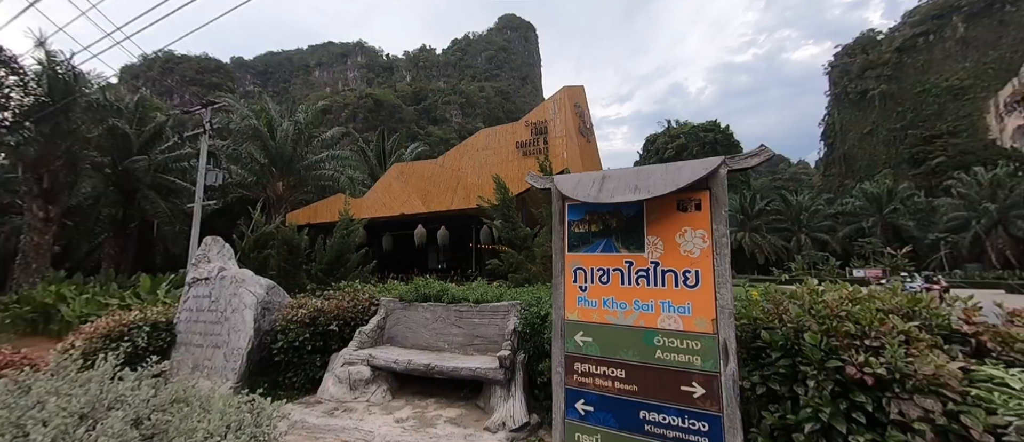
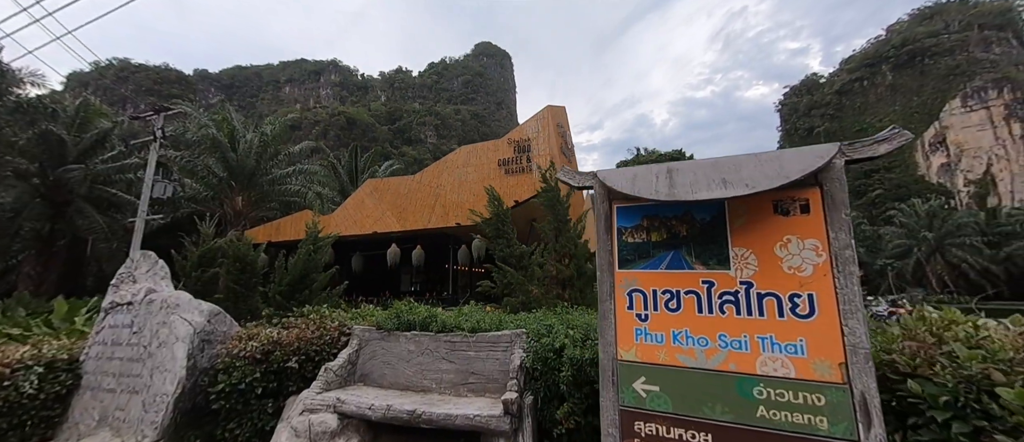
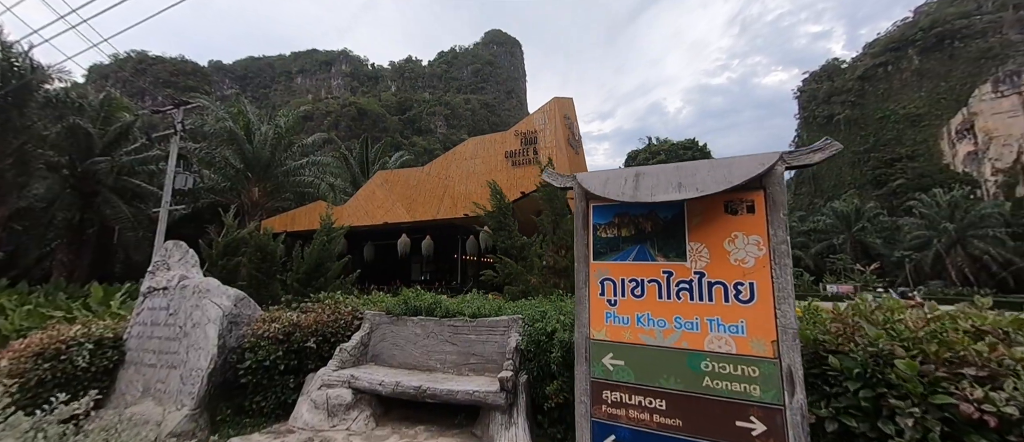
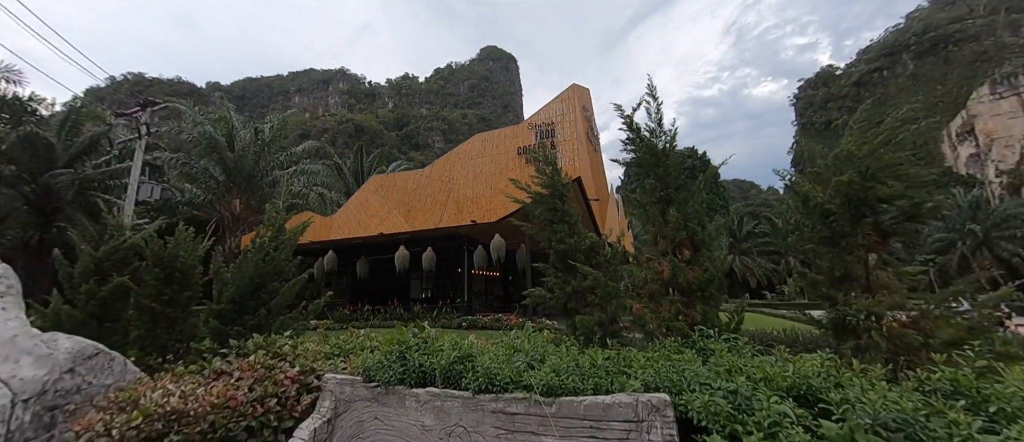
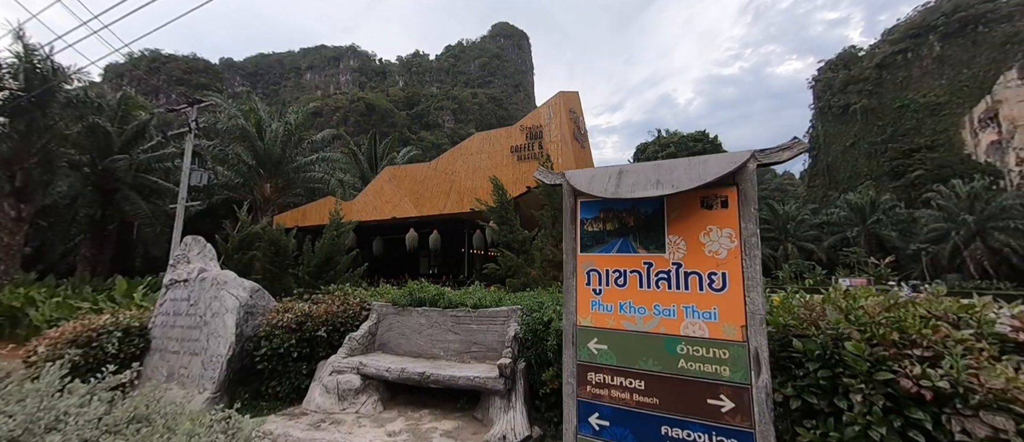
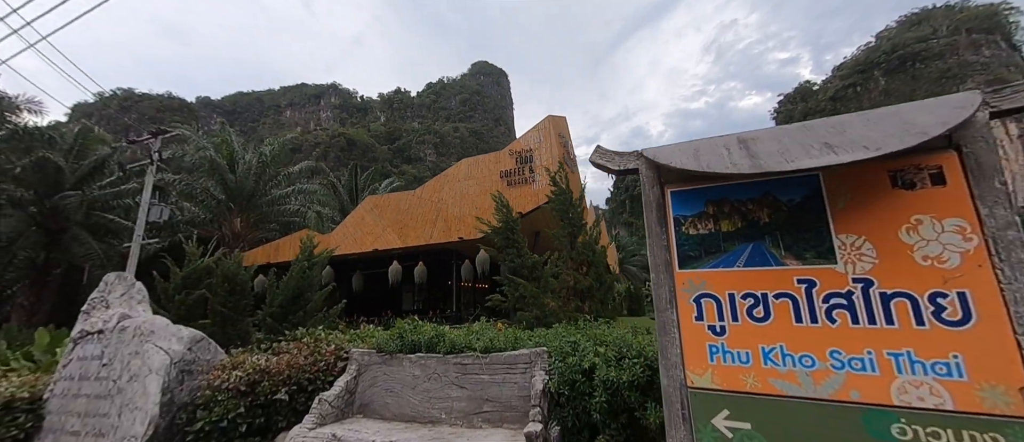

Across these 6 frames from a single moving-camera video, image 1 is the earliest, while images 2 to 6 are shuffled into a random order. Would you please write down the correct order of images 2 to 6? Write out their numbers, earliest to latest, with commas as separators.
5, 3, 2, 6, 4
